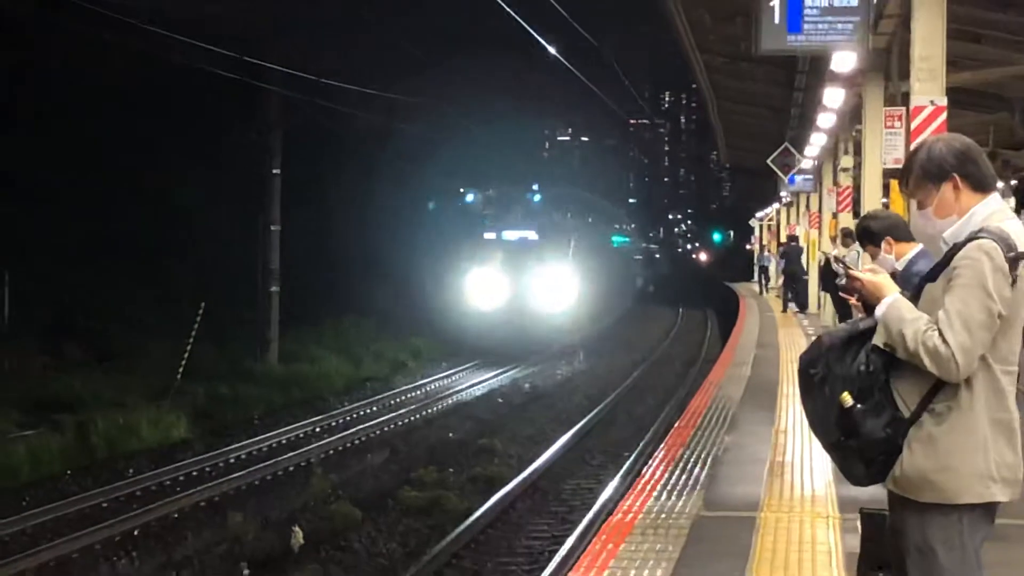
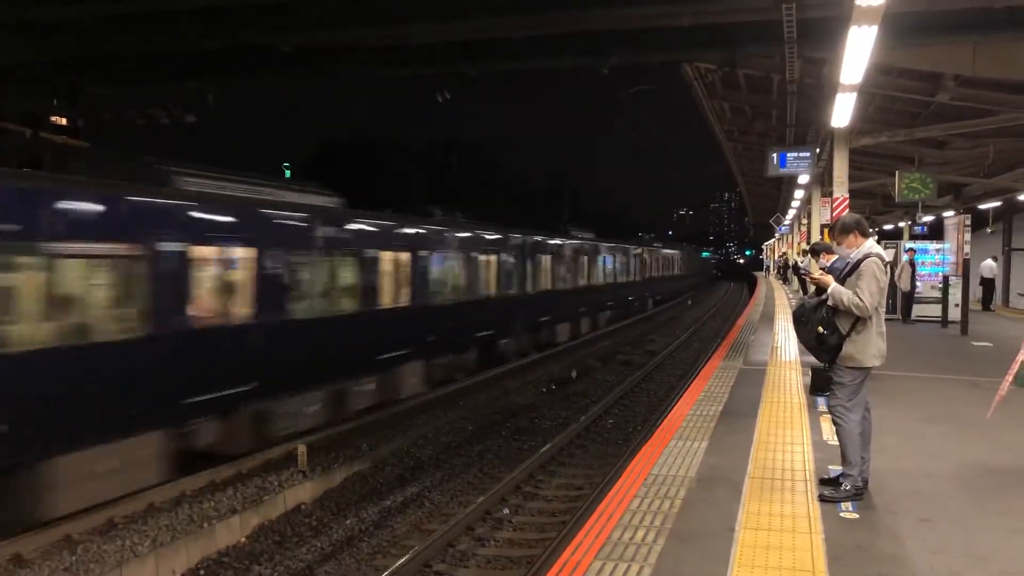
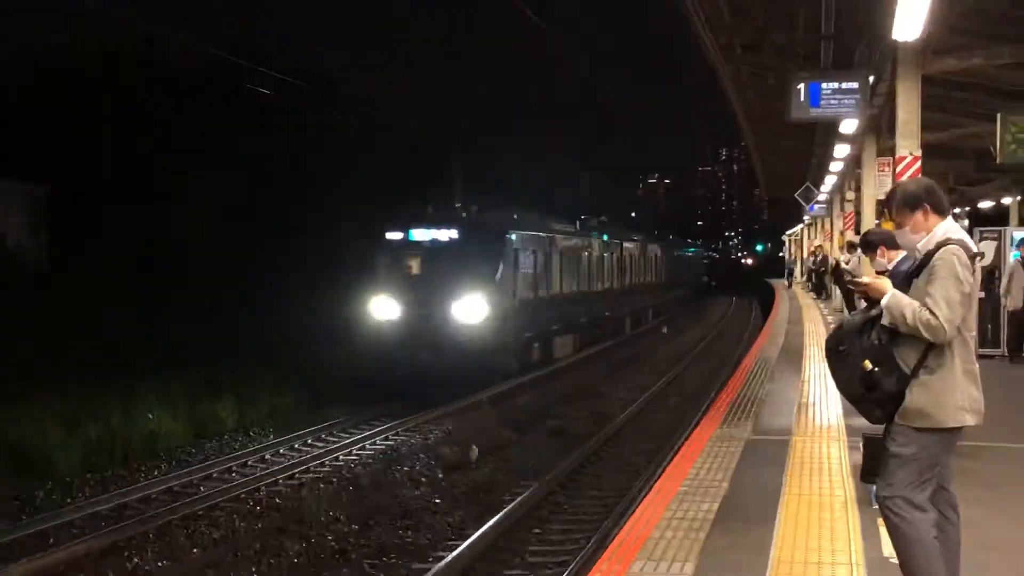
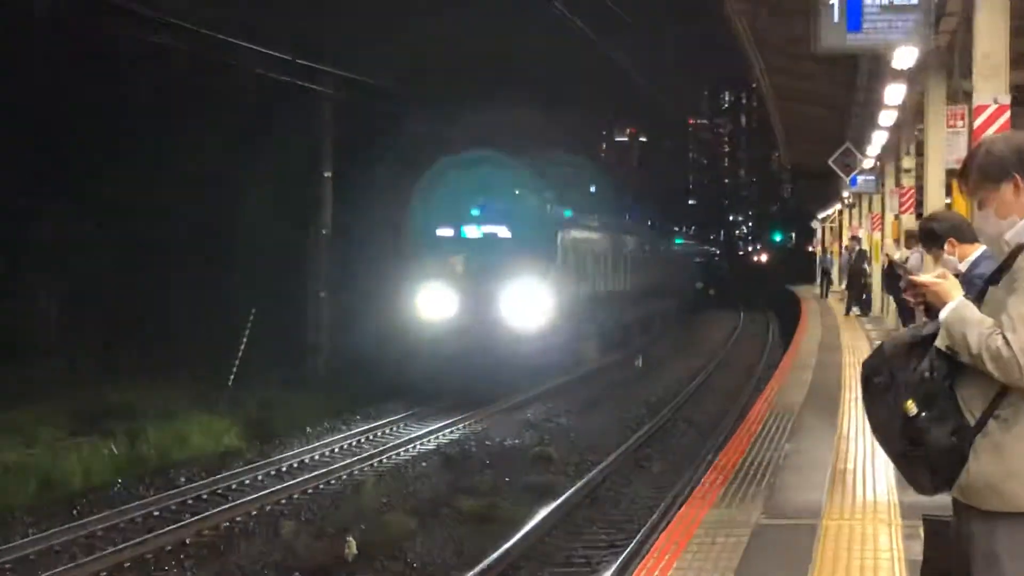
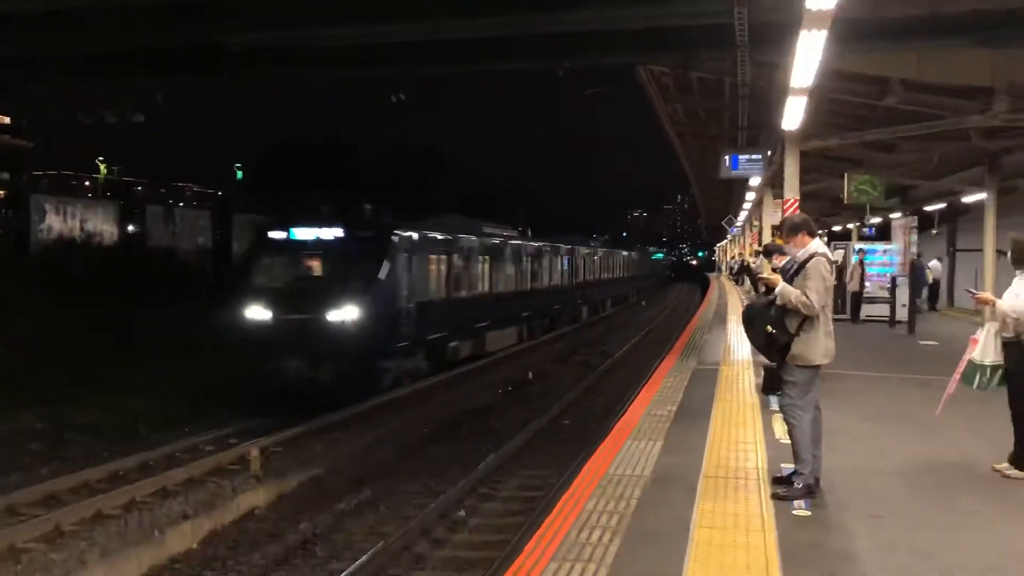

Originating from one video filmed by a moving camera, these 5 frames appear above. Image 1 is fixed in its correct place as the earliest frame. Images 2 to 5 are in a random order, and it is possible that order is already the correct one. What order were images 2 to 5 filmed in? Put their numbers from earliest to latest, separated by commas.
4, 3, 5, 2
